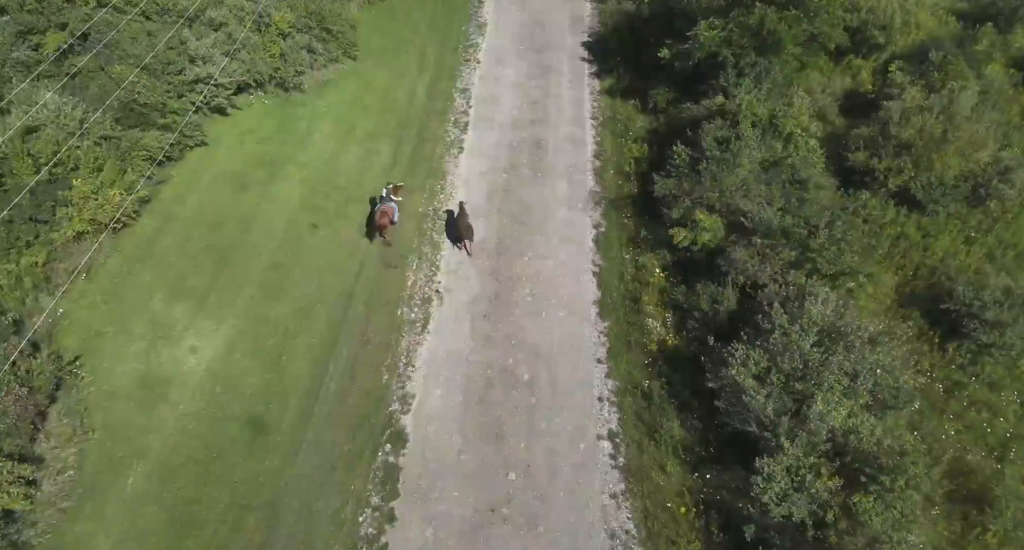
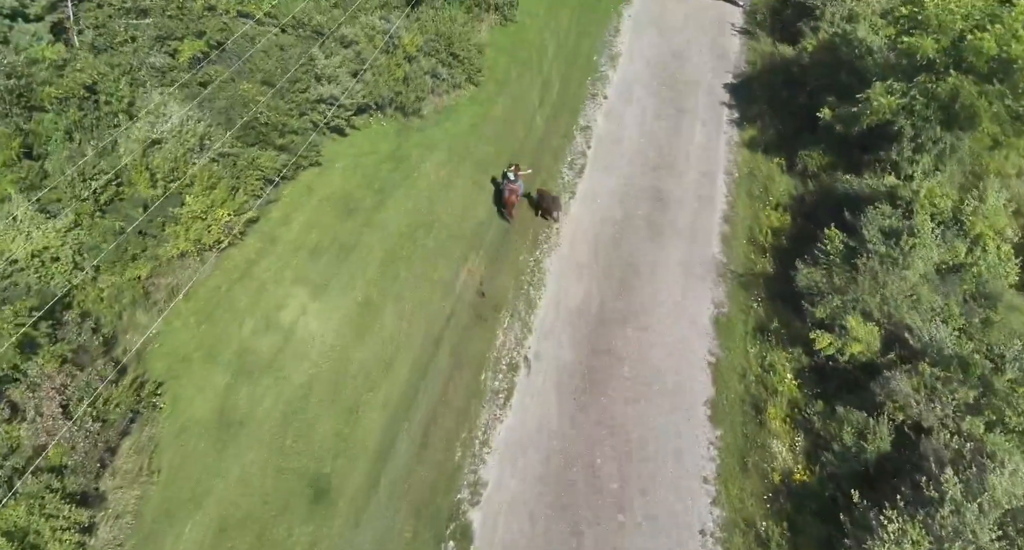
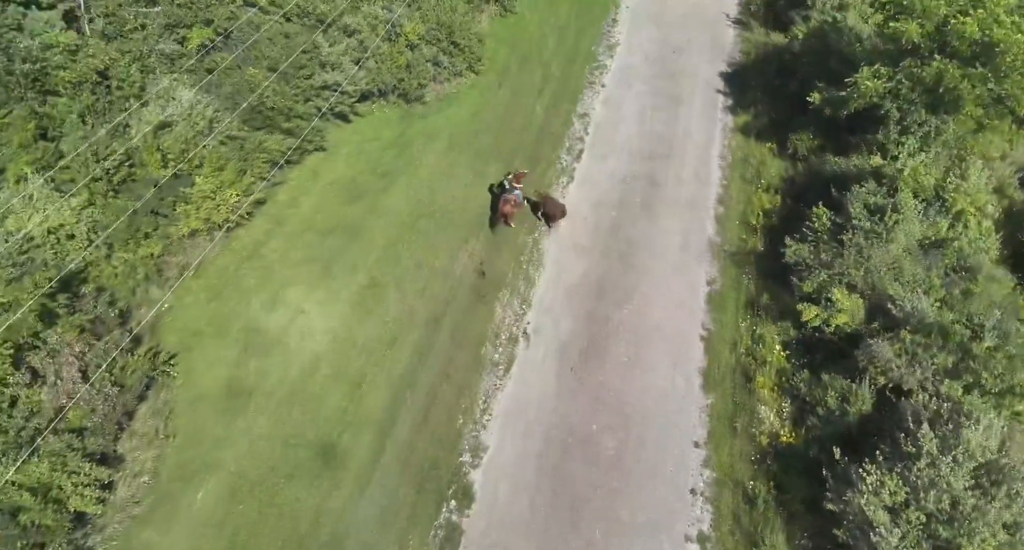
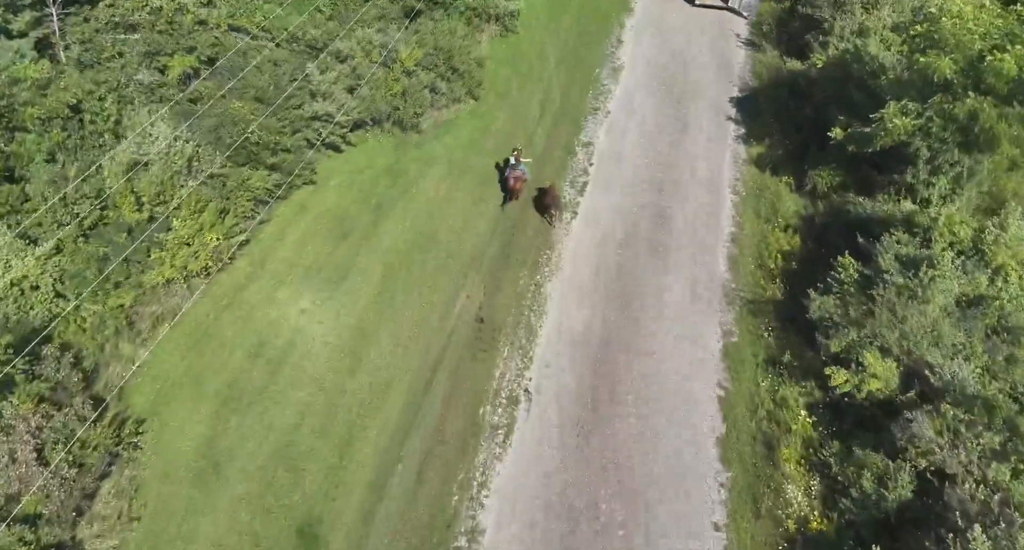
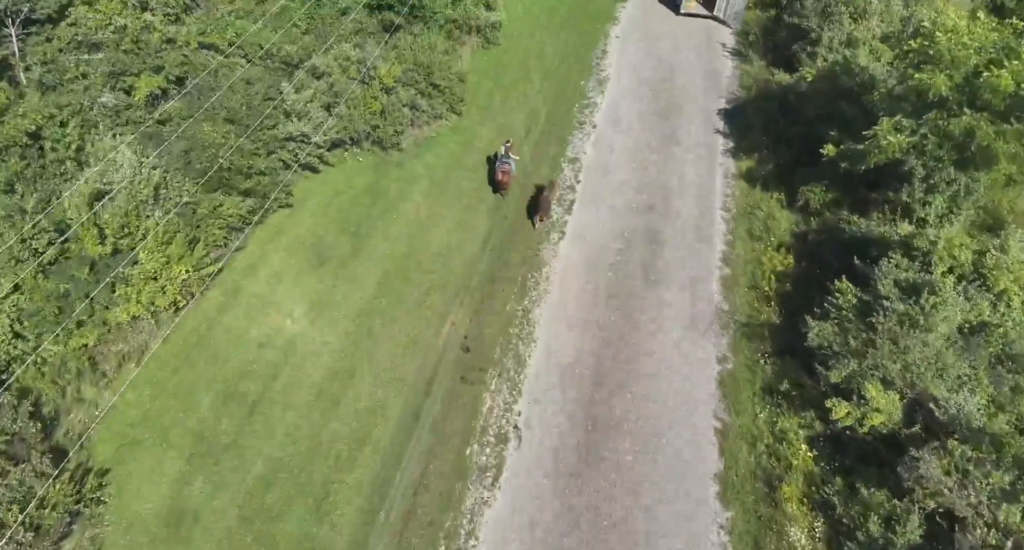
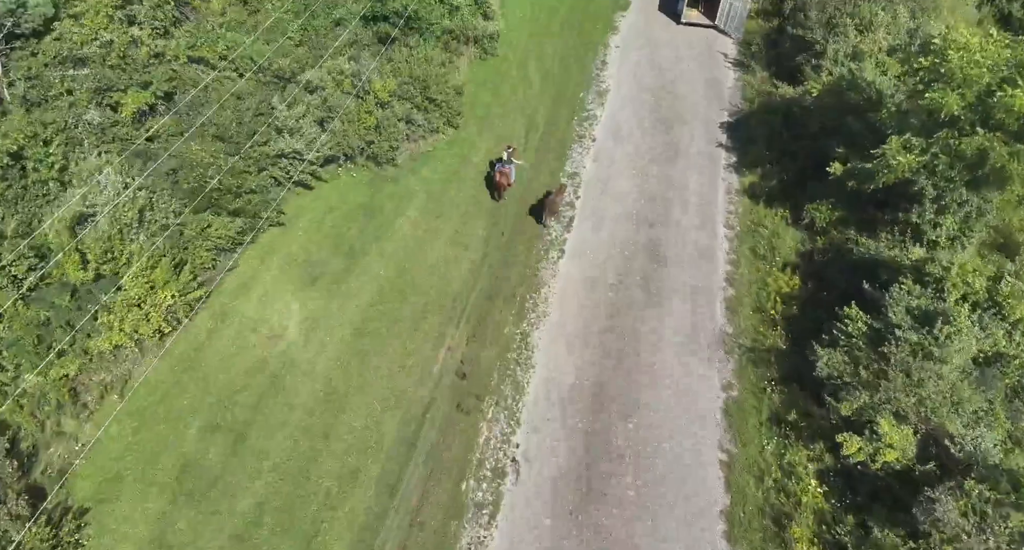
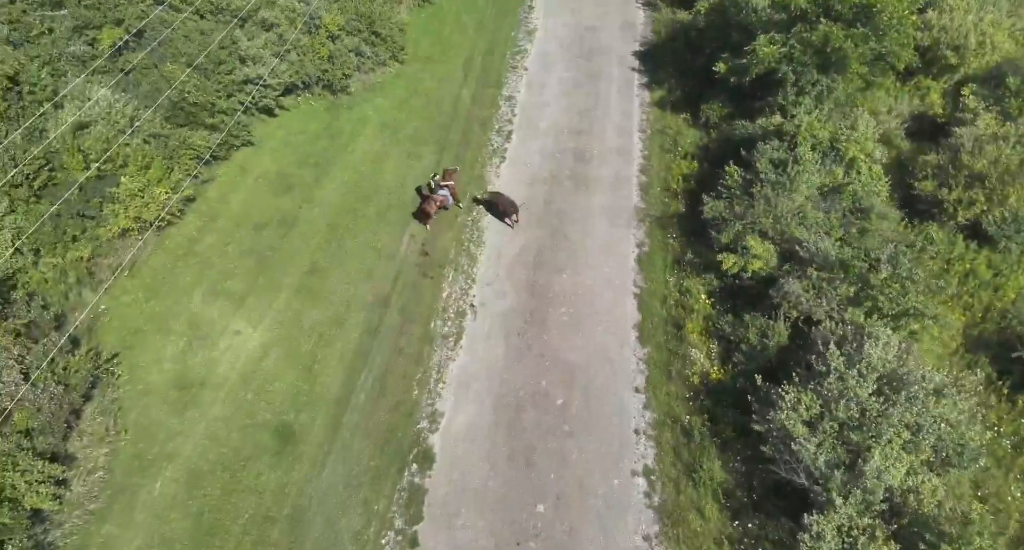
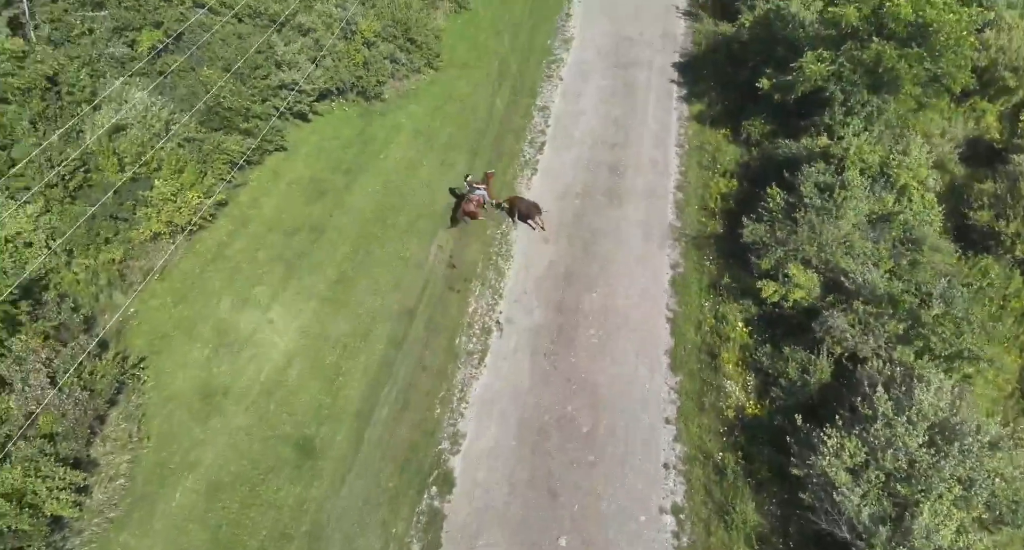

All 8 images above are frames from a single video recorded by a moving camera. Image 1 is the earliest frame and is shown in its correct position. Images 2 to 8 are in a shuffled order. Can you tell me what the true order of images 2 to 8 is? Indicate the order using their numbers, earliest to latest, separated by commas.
7, 8, 3, 2, 4, 5, 6
